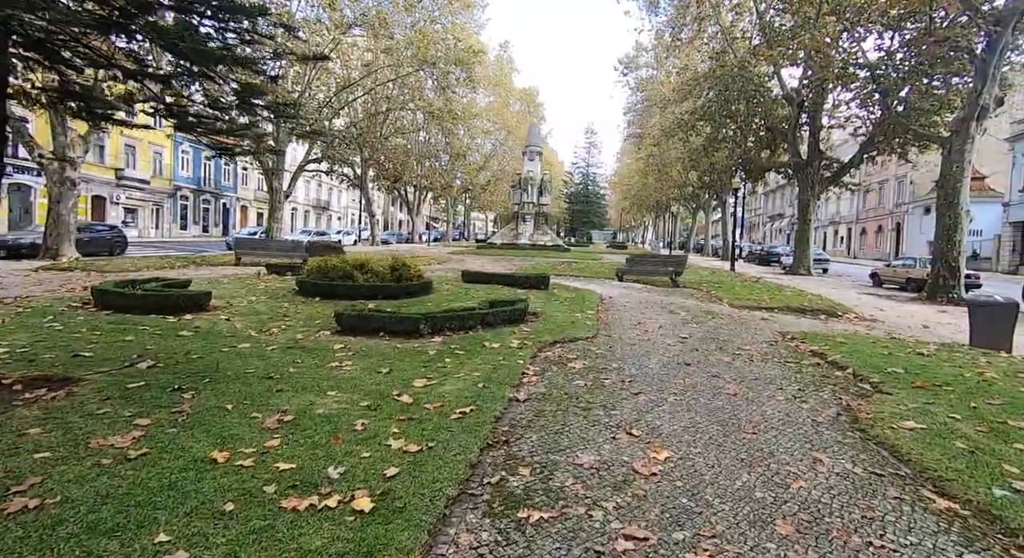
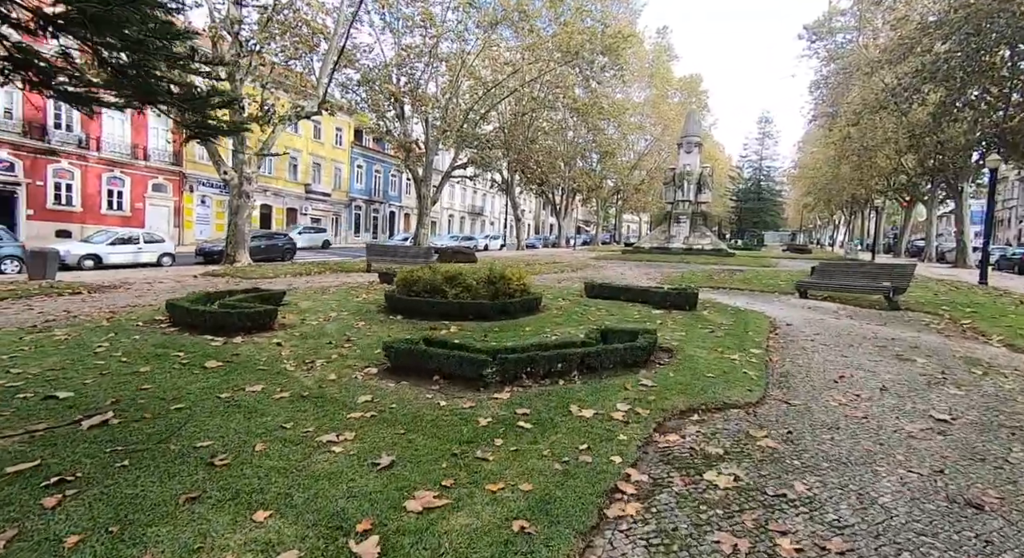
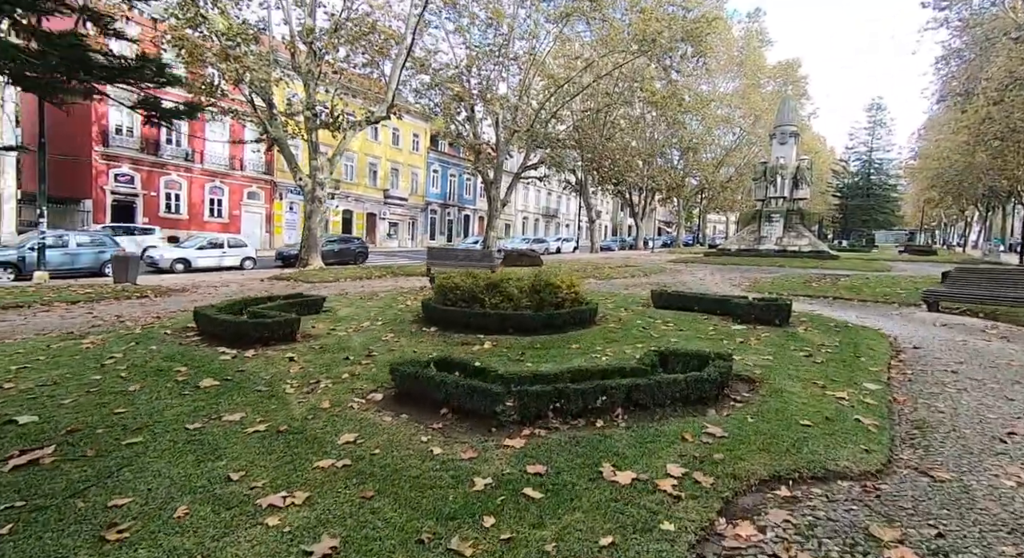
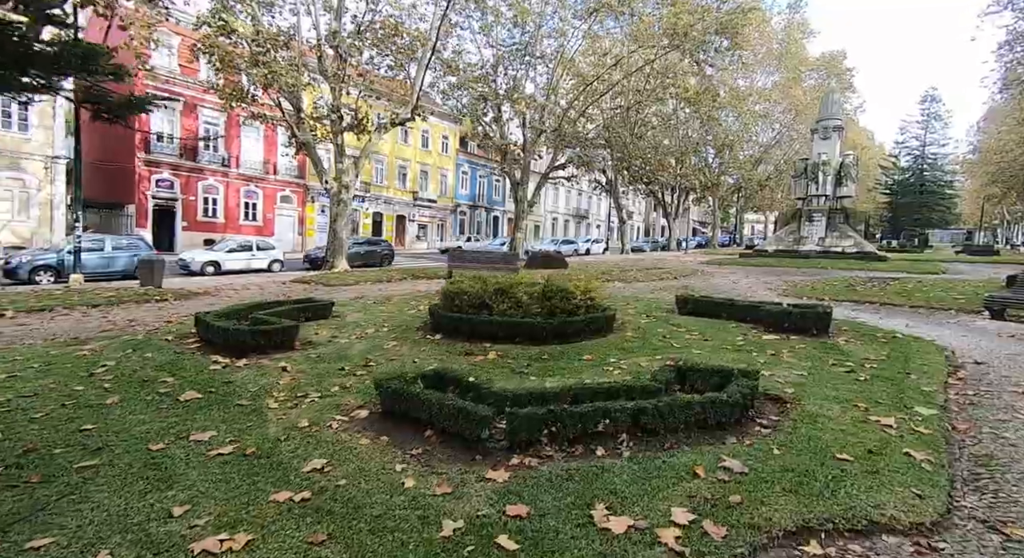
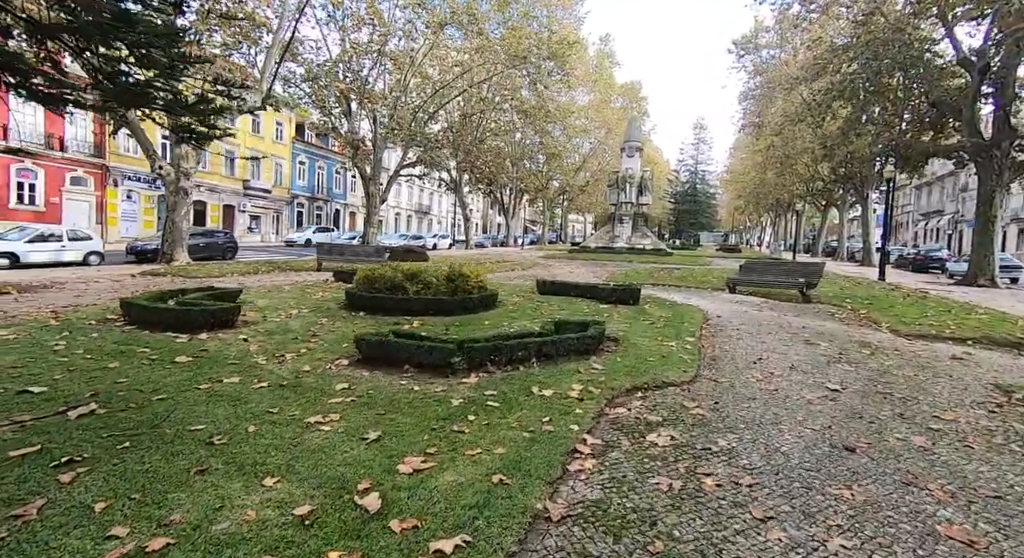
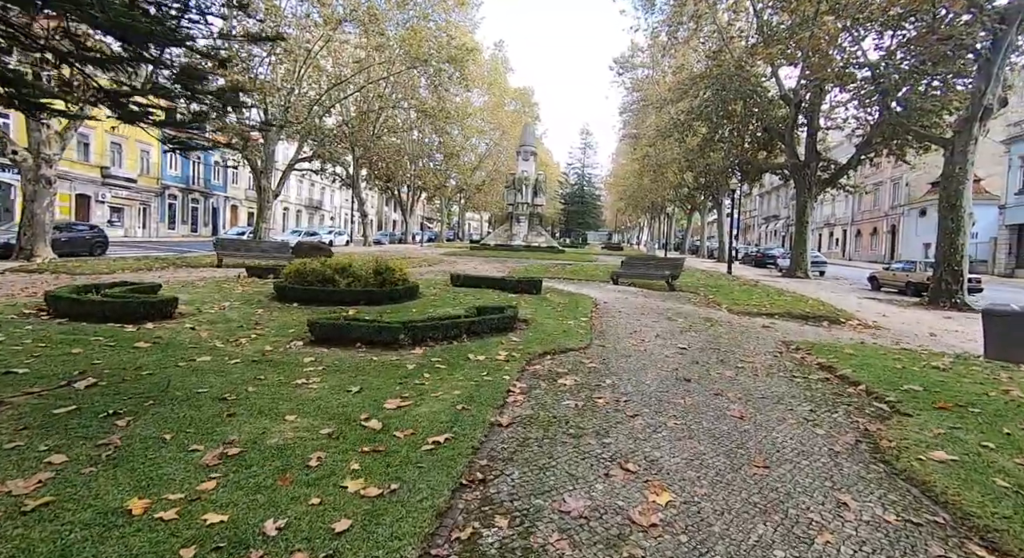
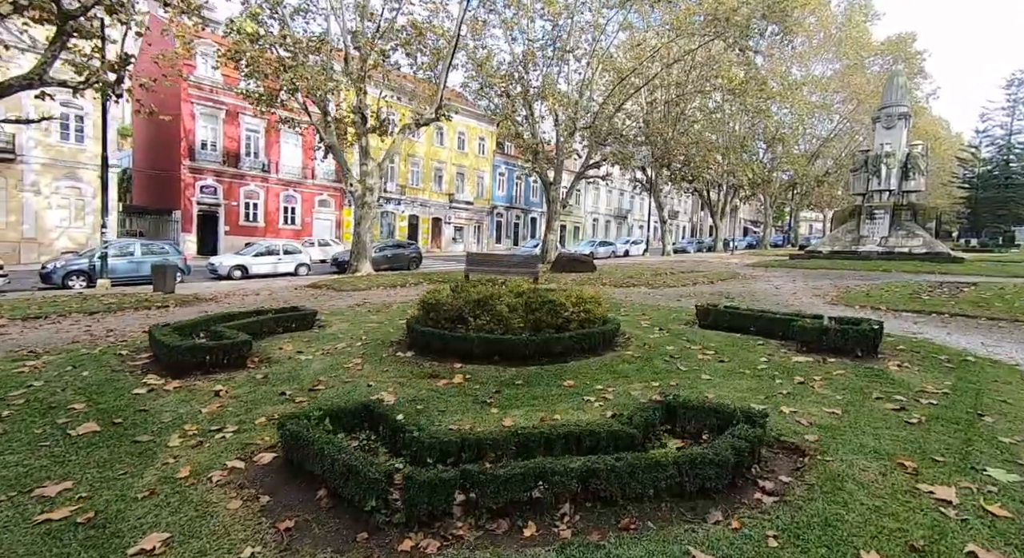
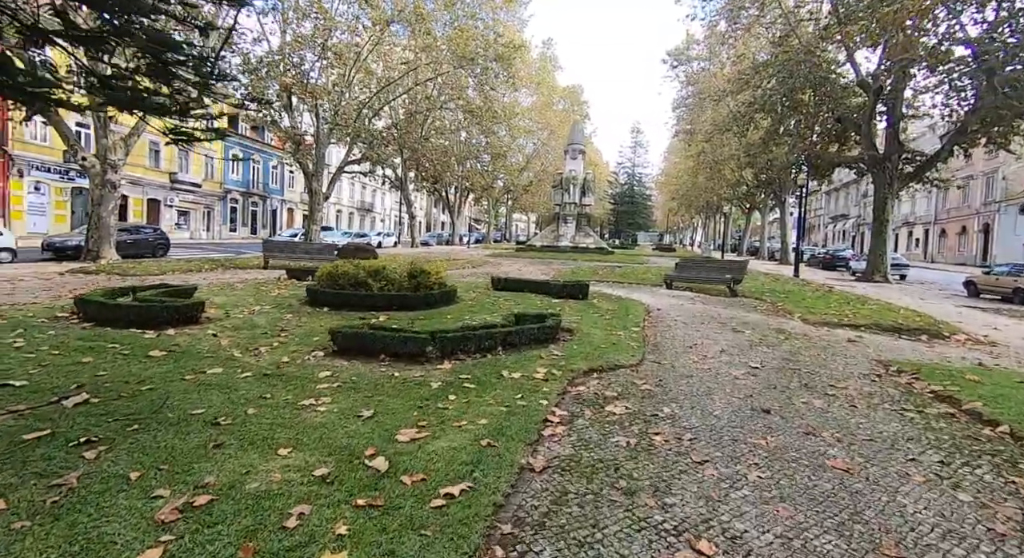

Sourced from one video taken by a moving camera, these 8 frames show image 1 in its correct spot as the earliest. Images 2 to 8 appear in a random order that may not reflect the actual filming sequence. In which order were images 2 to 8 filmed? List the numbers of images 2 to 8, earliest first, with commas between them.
6, 8, 5, 2, 3, 4, 7
